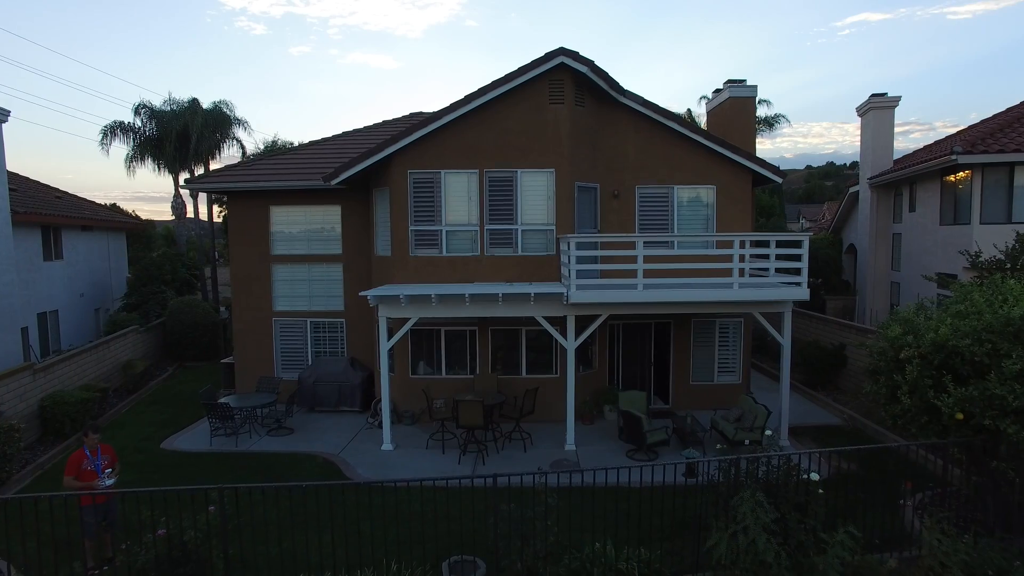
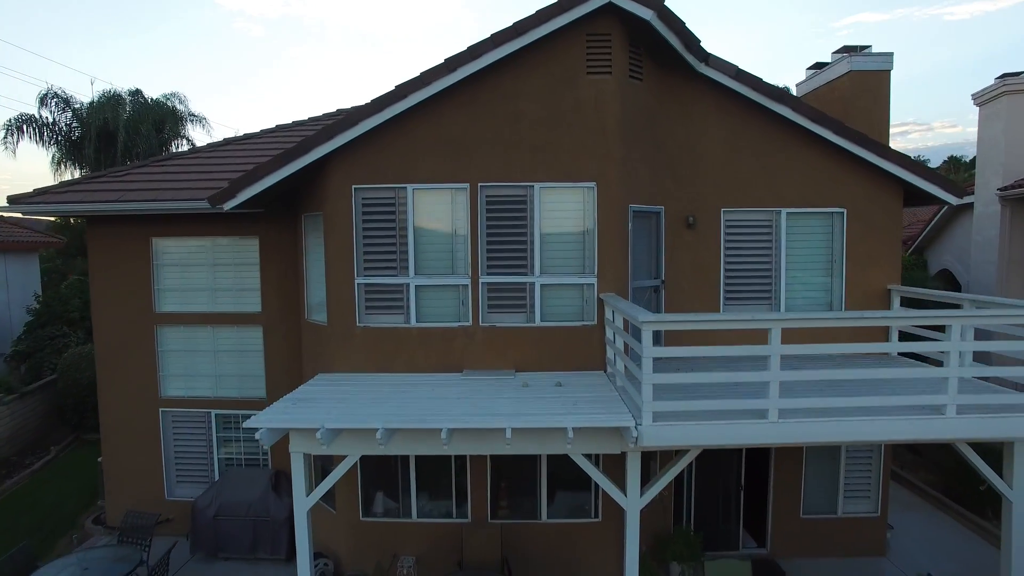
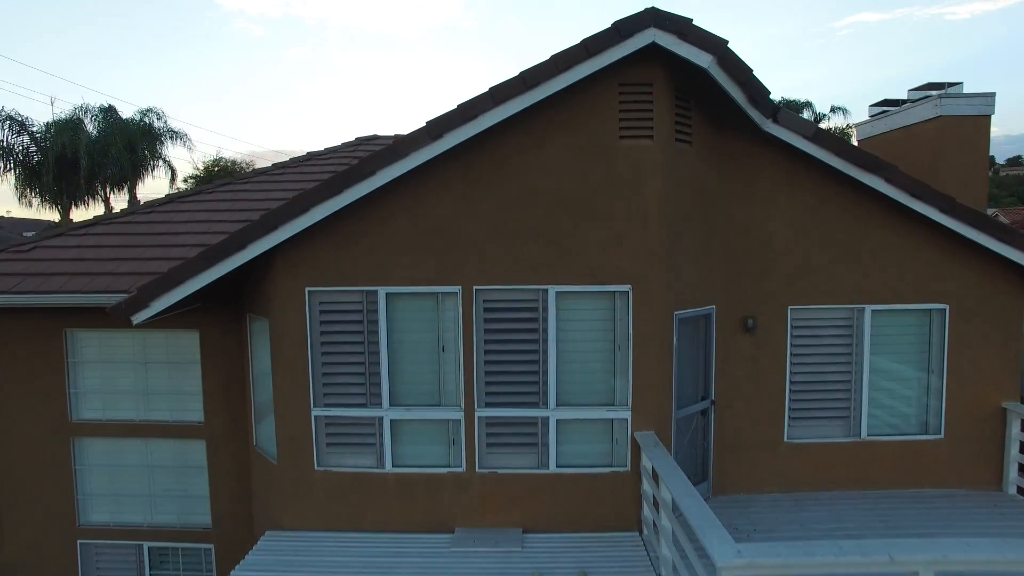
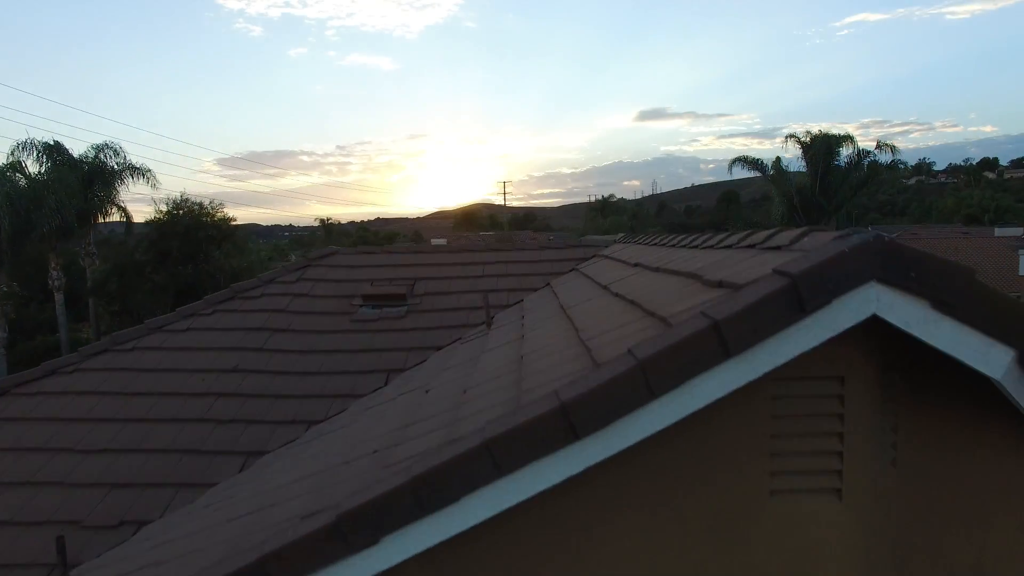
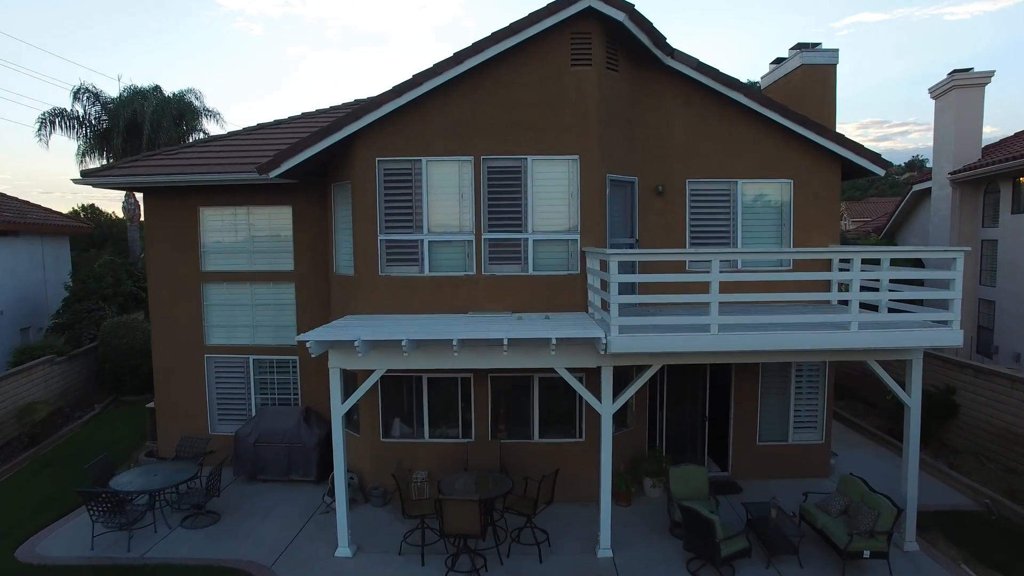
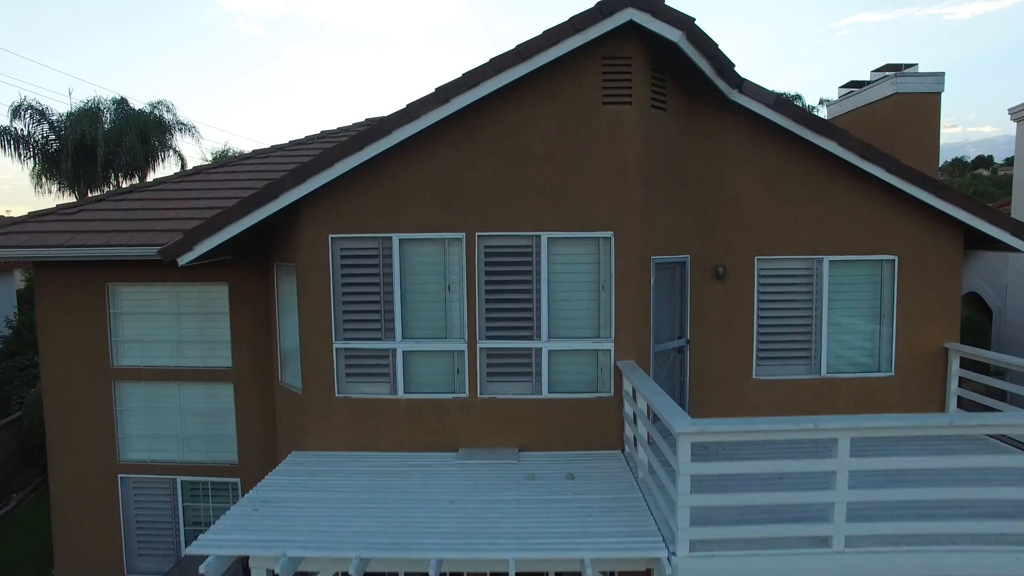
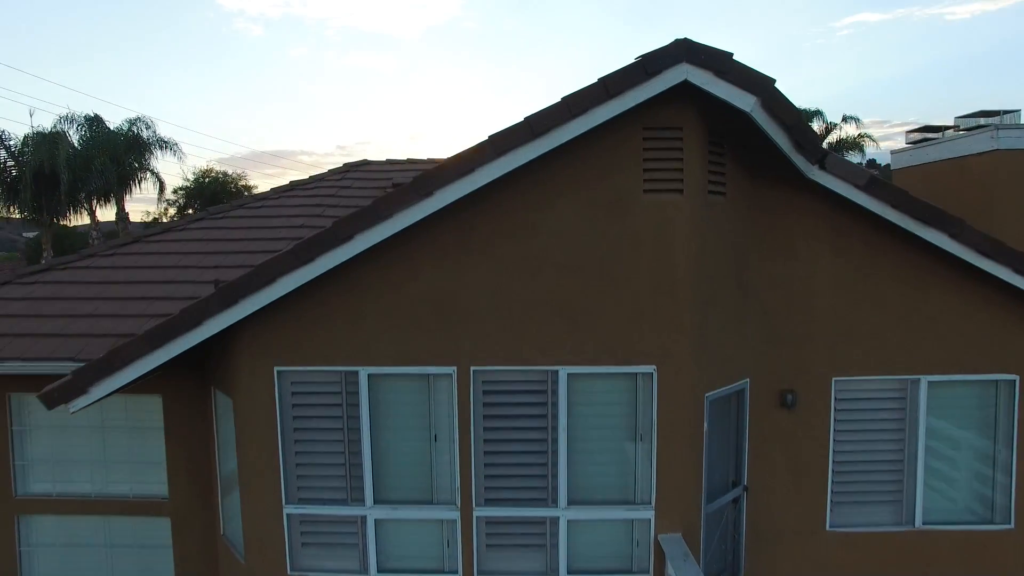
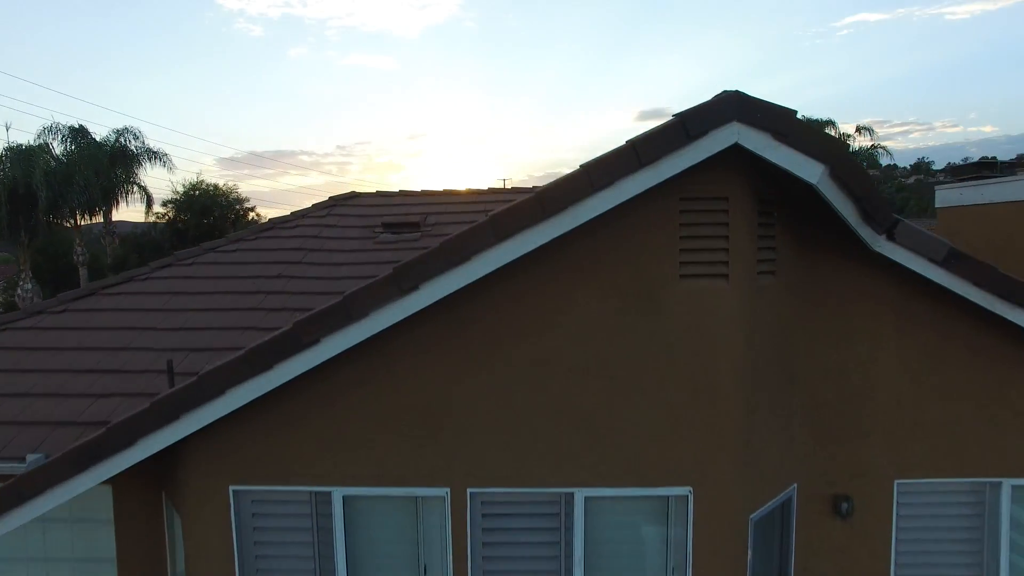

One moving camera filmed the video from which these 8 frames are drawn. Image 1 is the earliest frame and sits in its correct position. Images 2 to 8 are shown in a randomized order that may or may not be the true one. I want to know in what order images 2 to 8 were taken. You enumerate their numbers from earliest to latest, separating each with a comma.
5, 2, 6, 3, 7, 8, 4
